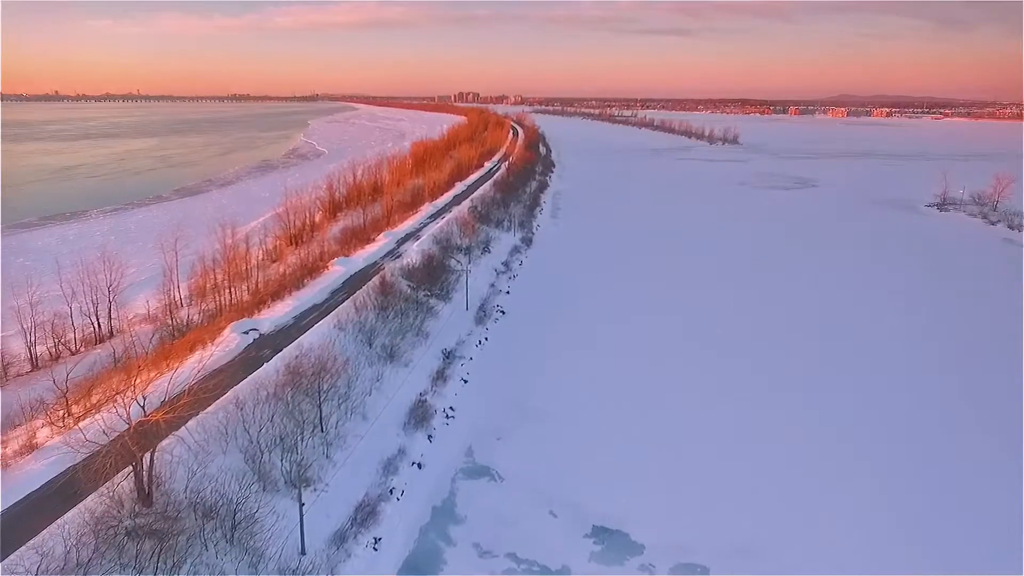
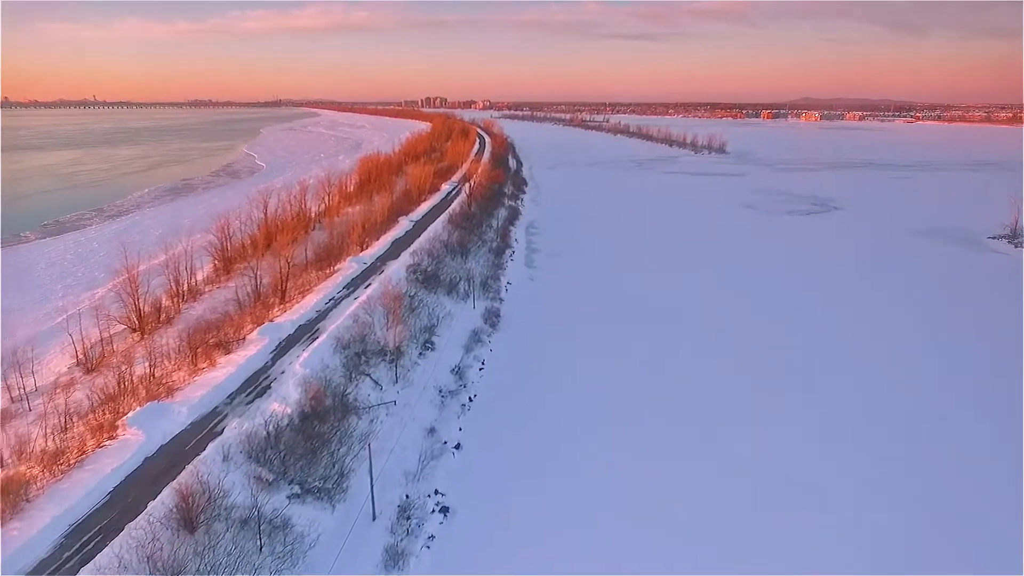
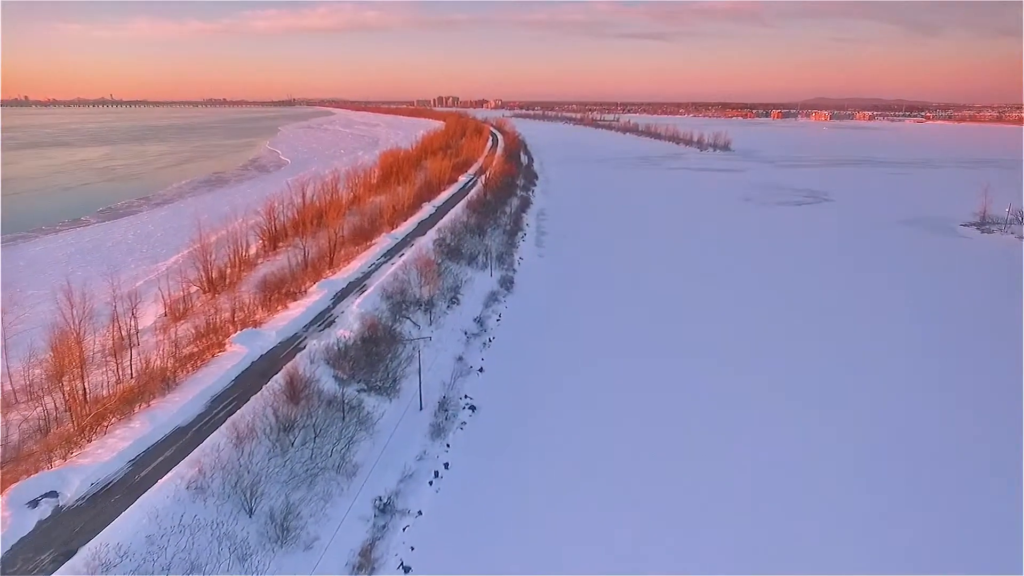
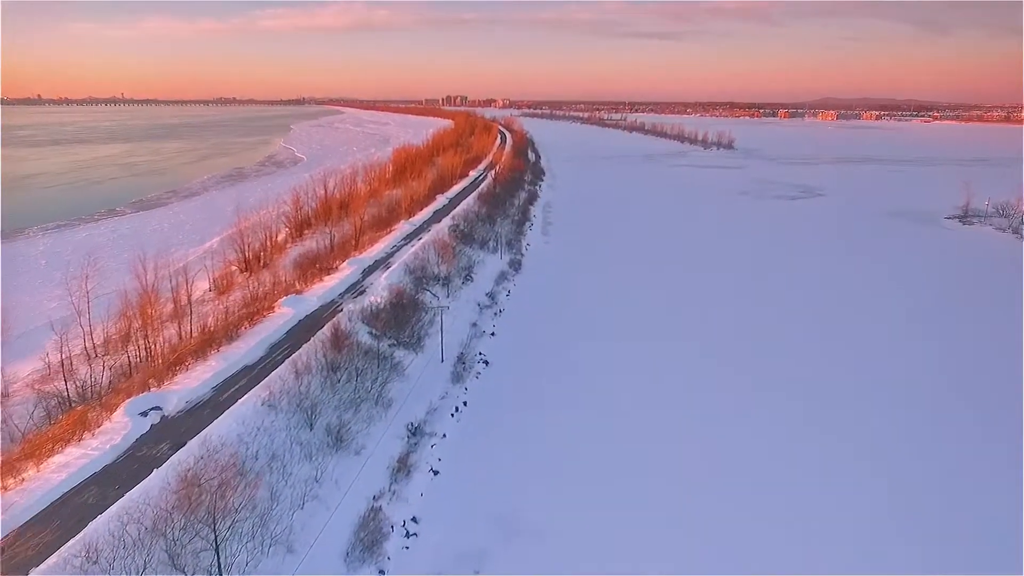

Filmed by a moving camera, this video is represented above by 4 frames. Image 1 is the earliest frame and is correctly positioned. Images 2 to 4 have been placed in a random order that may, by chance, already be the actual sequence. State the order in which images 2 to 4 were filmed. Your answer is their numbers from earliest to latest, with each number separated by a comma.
4, 3, 2
